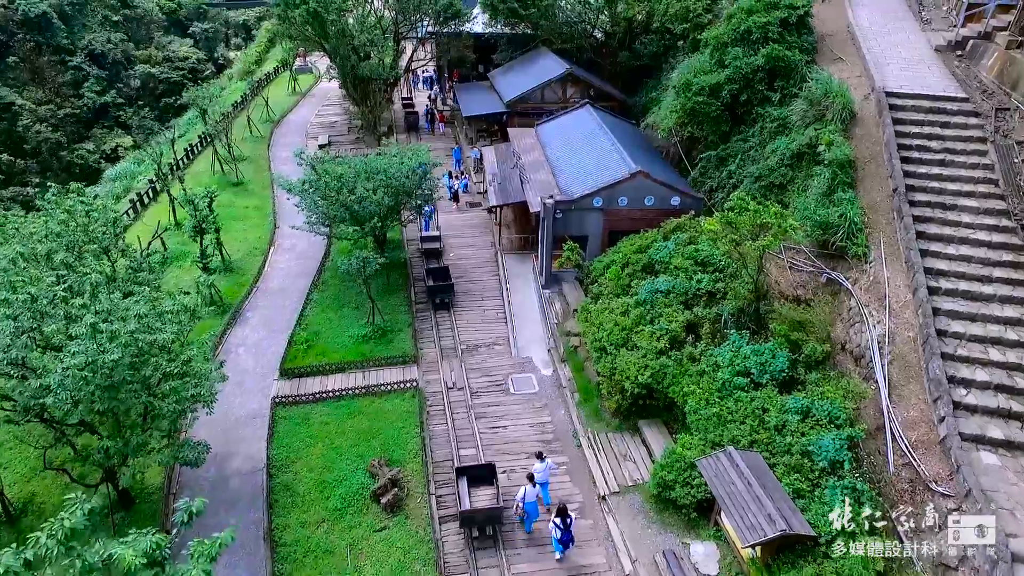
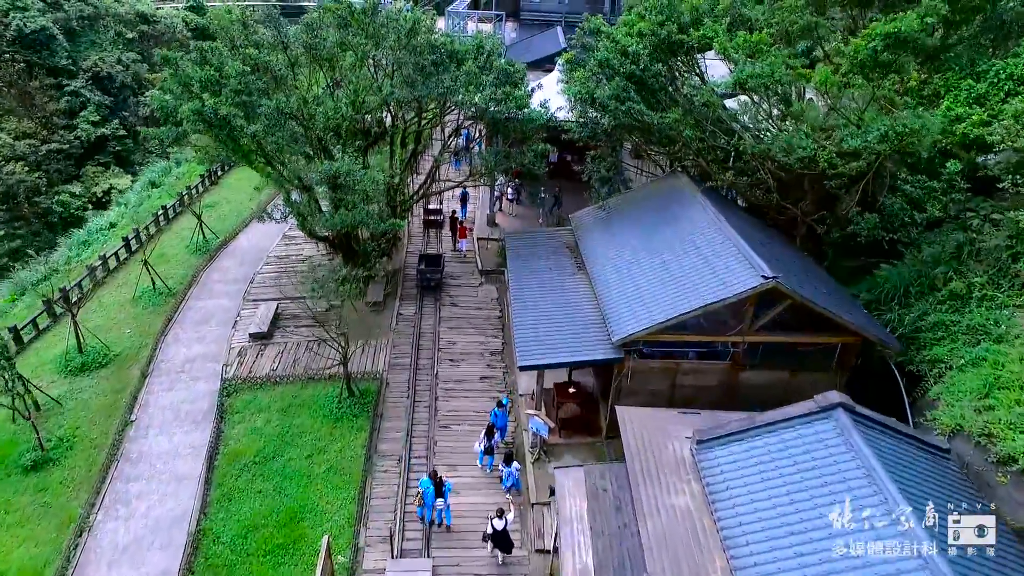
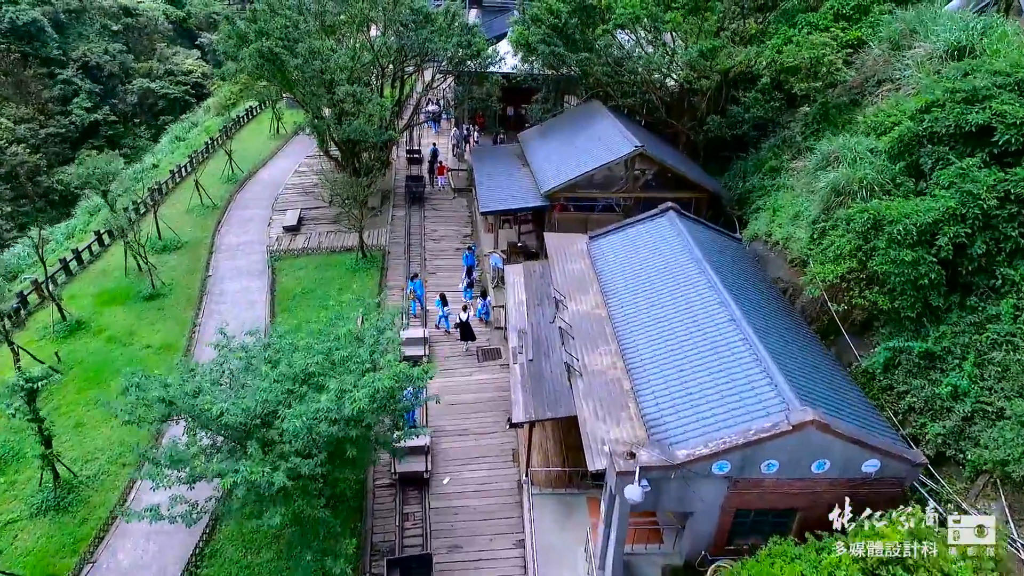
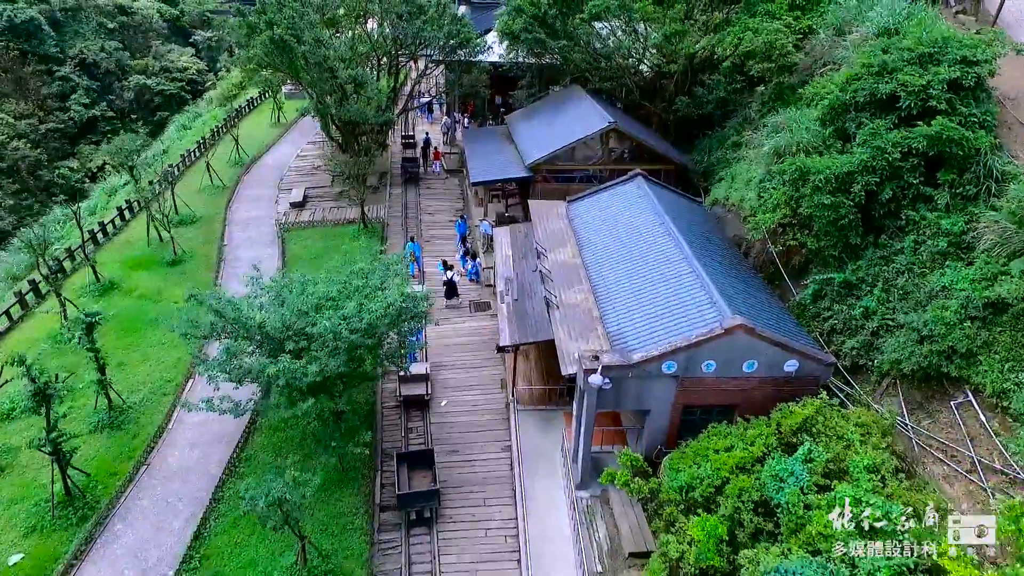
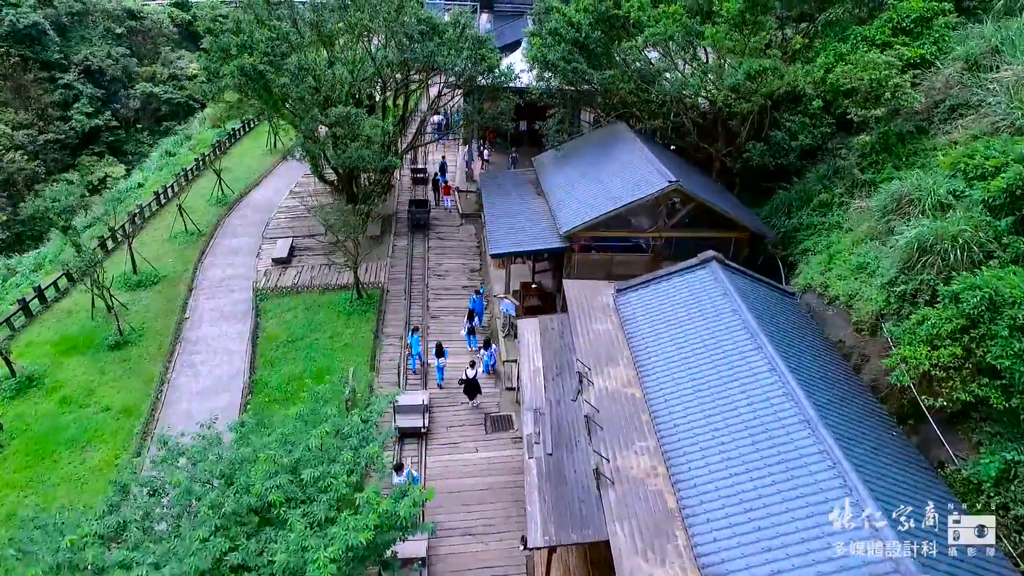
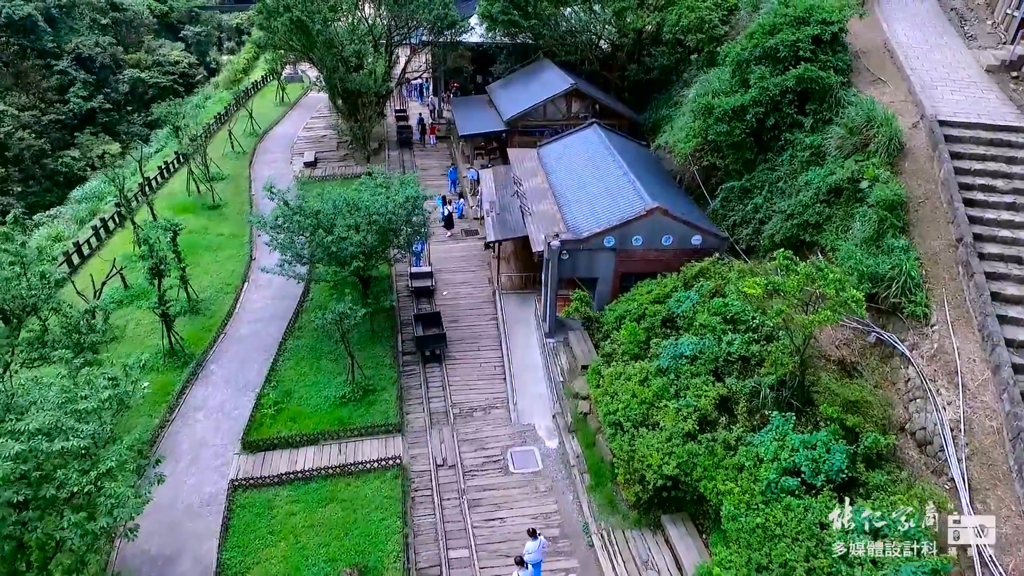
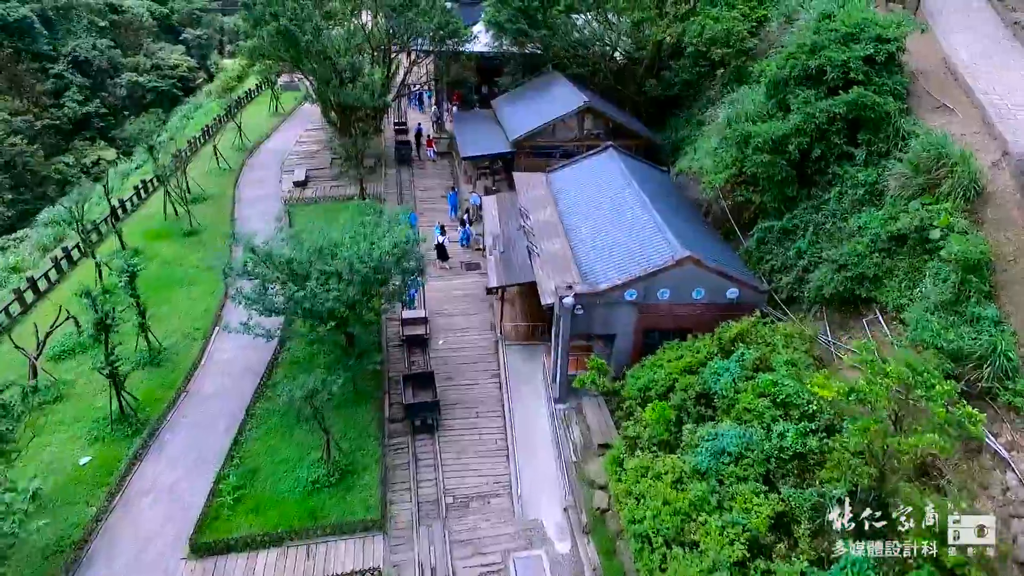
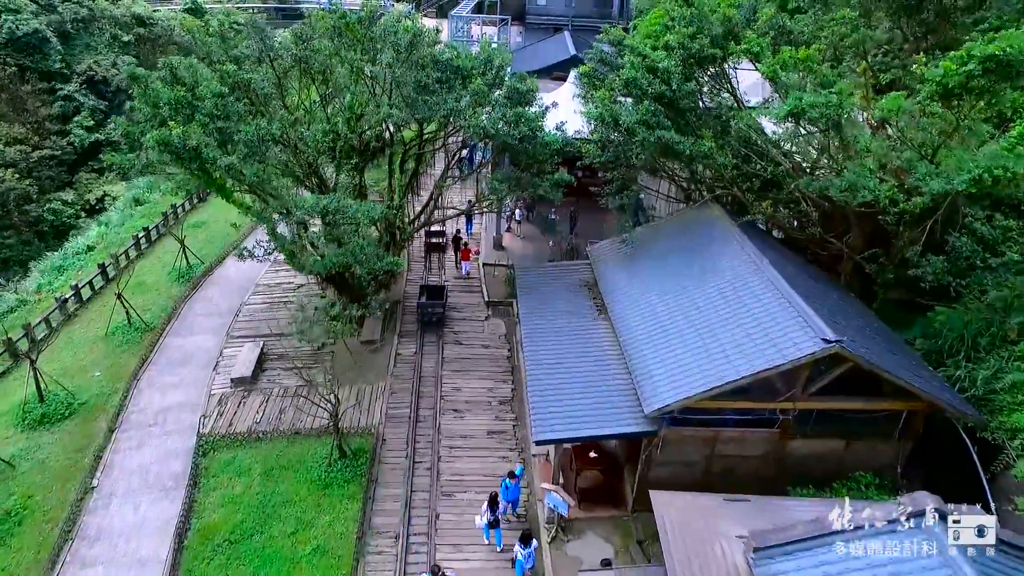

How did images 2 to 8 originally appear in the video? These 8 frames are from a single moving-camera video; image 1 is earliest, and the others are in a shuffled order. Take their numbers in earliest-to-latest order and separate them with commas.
6, 7, 4, 3, 5, 2, 8
